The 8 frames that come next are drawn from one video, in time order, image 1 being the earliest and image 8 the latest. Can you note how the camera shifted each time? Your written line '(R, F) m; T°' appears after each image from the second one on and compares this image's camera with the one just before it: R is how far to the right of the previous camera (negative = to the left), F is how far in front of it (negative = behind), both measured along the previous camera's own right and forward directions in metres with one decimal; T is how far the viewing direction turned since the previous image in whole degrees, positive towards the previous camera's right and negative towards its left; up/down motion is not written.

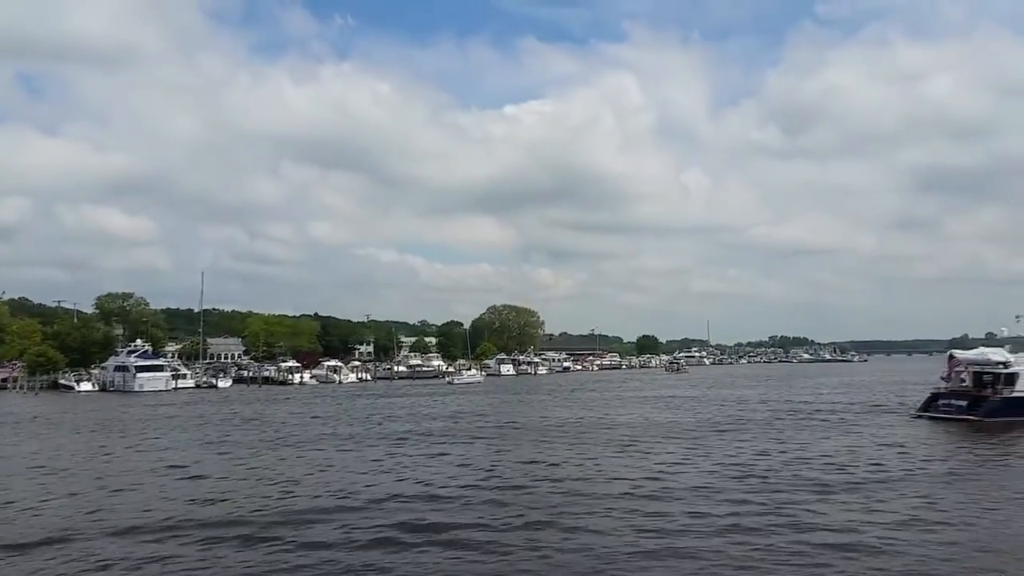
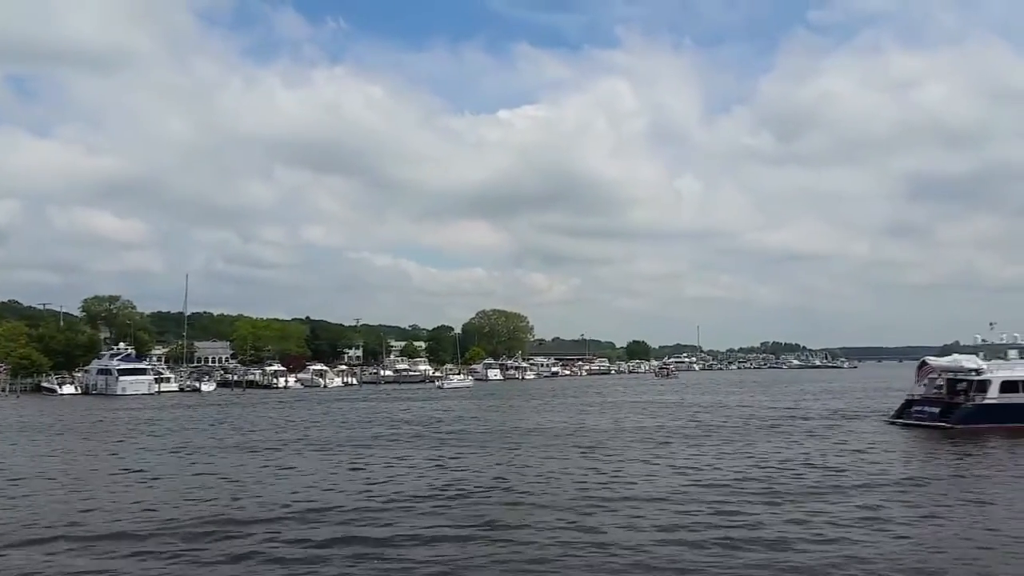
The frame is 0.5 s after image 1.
(+0.9, +0.1) m; 0°
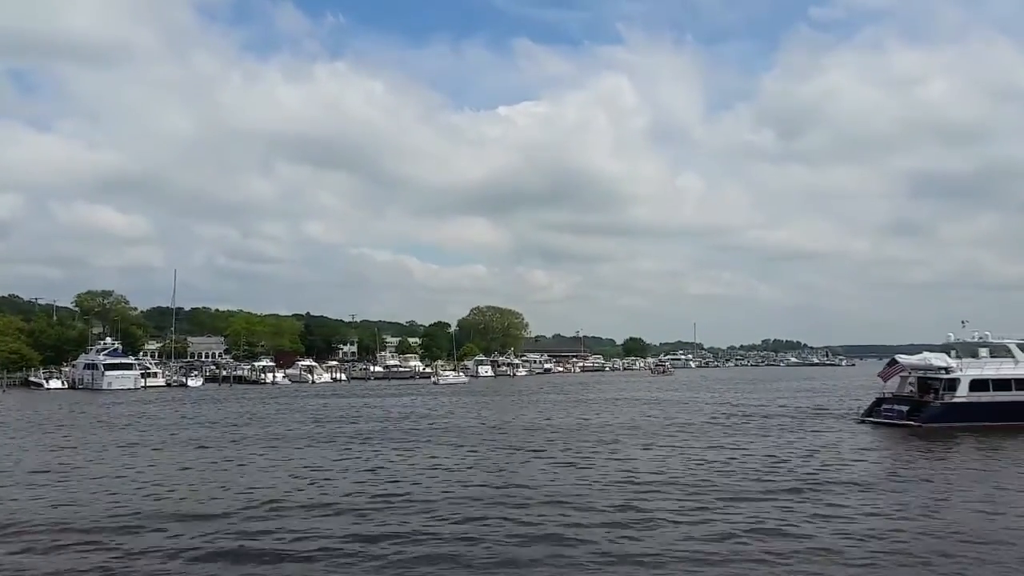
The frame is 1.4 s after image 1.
(+1.6, +0.2) m; 0°
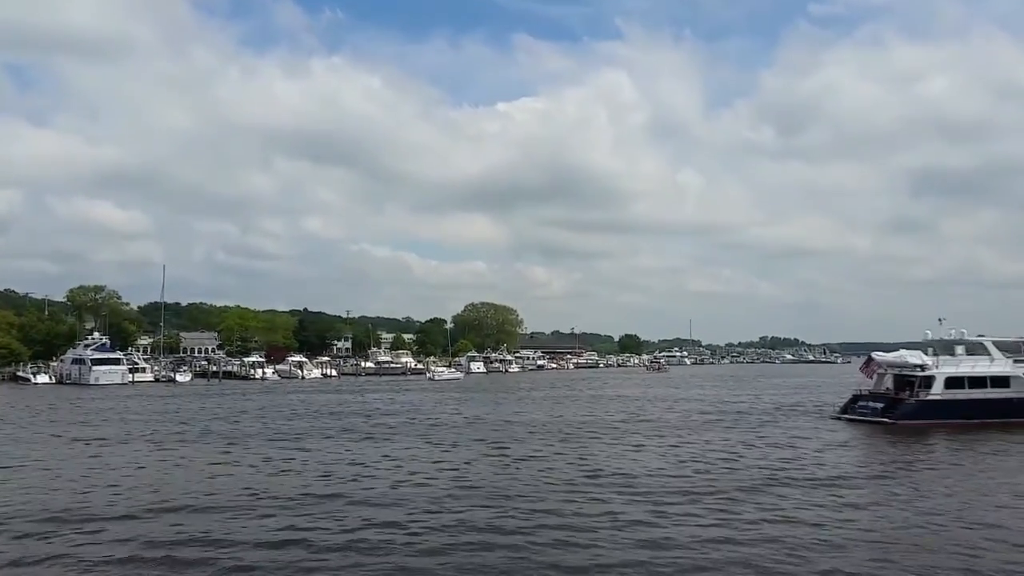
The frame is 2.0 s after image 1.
(+1.2, +0.2) m; 0°
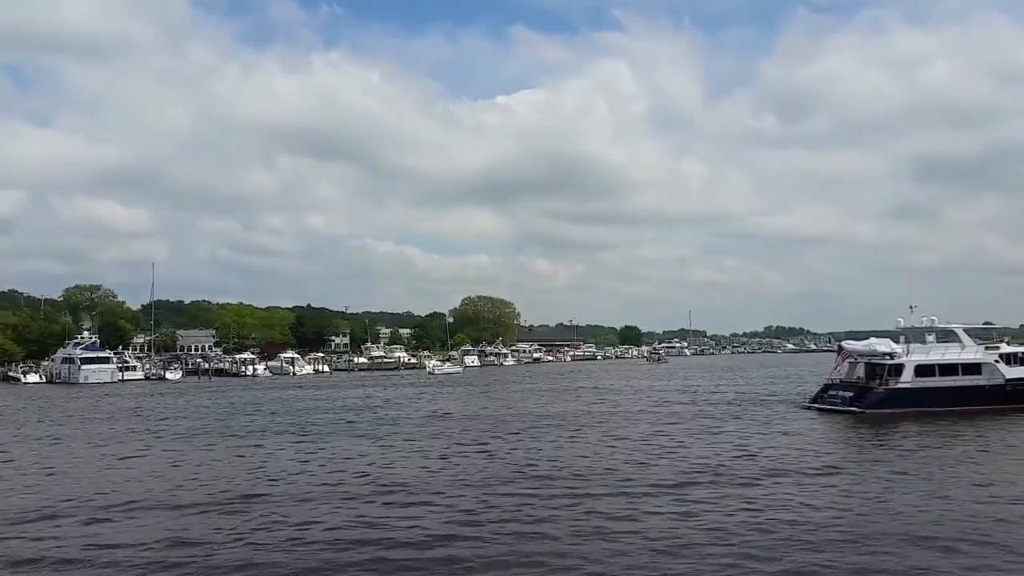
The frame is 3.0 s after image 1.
(+1.7, +0.2) m; 0°
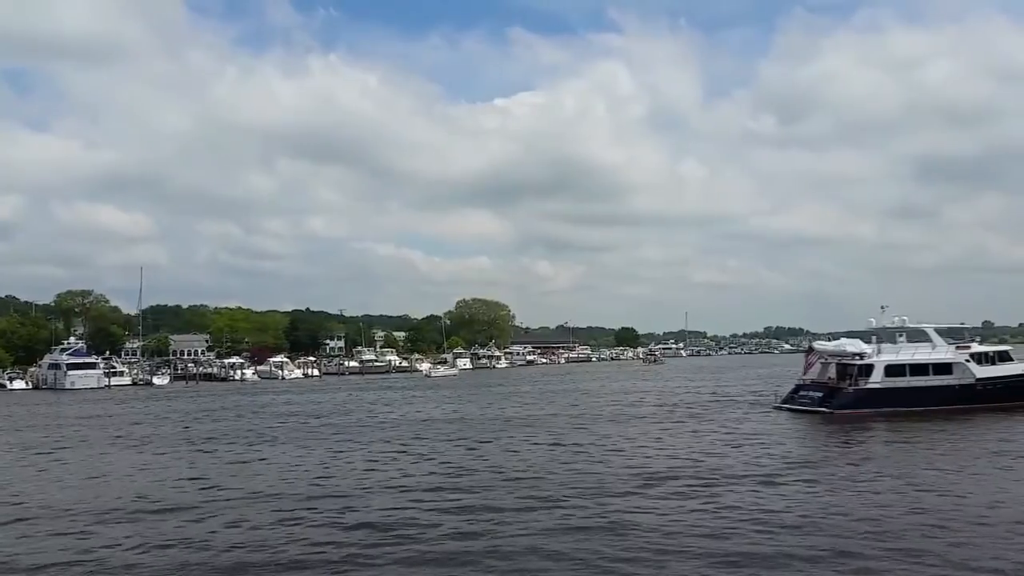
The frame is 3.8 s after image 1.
(+1.5, +0.2) m; 0°
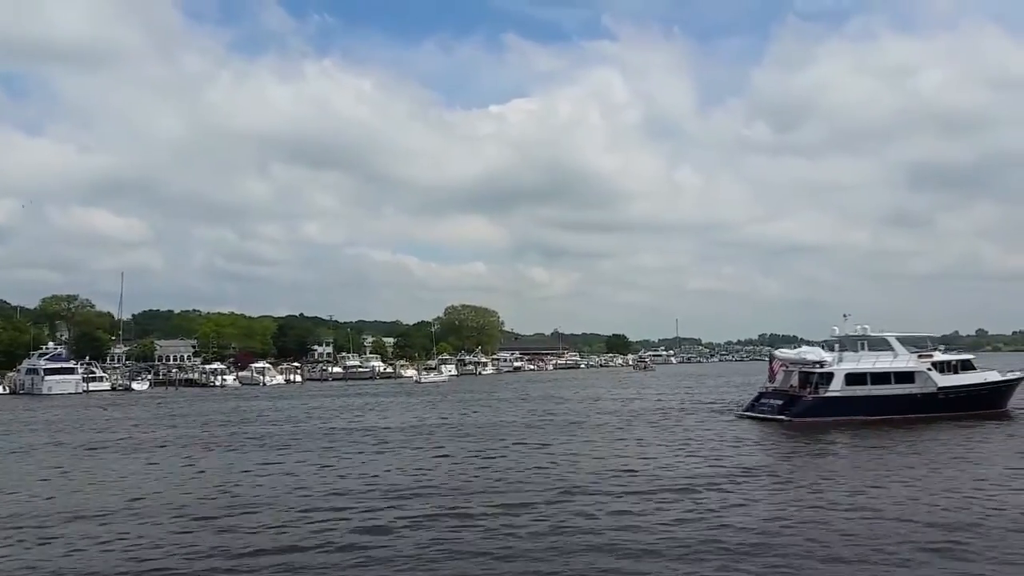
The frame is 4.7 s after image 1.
(+1.6, +0.1) m; 0°
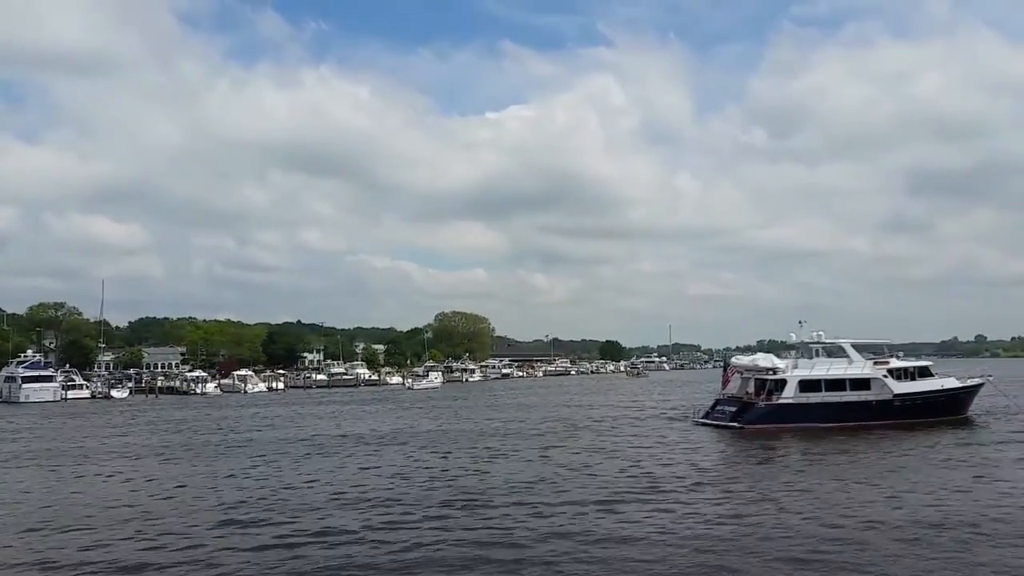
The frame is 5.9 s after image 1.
(+2.1, +0.1) m; 0°
